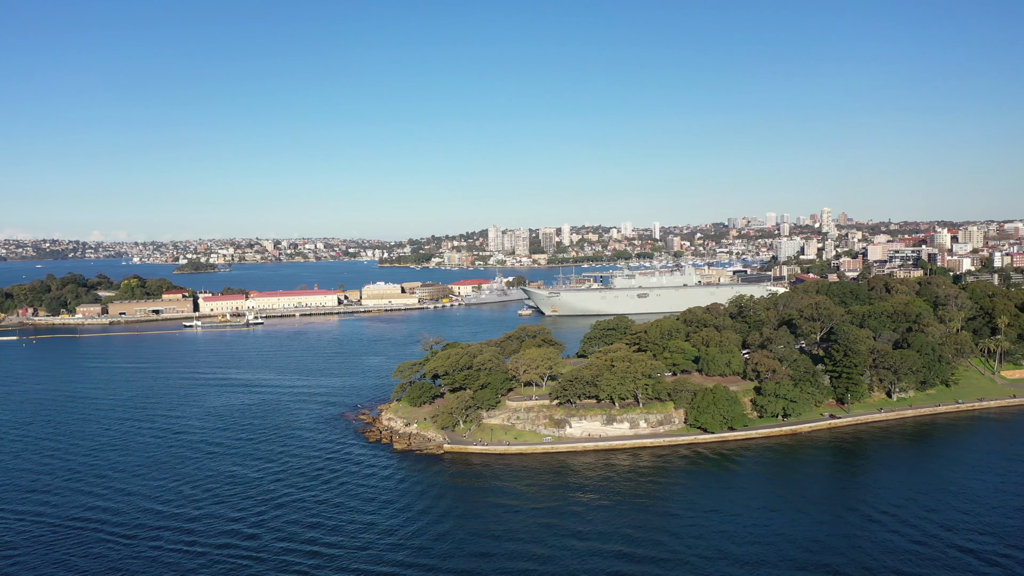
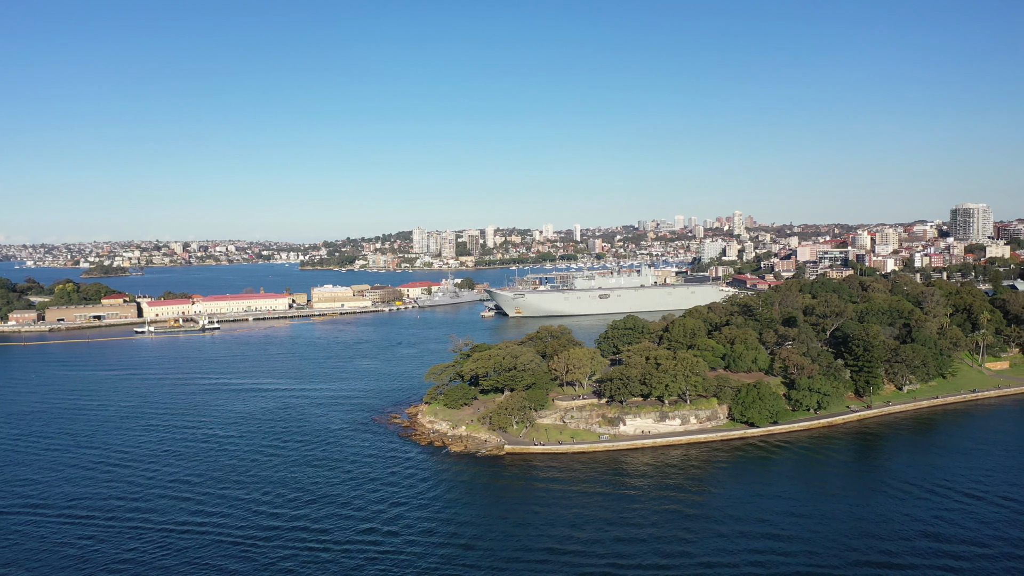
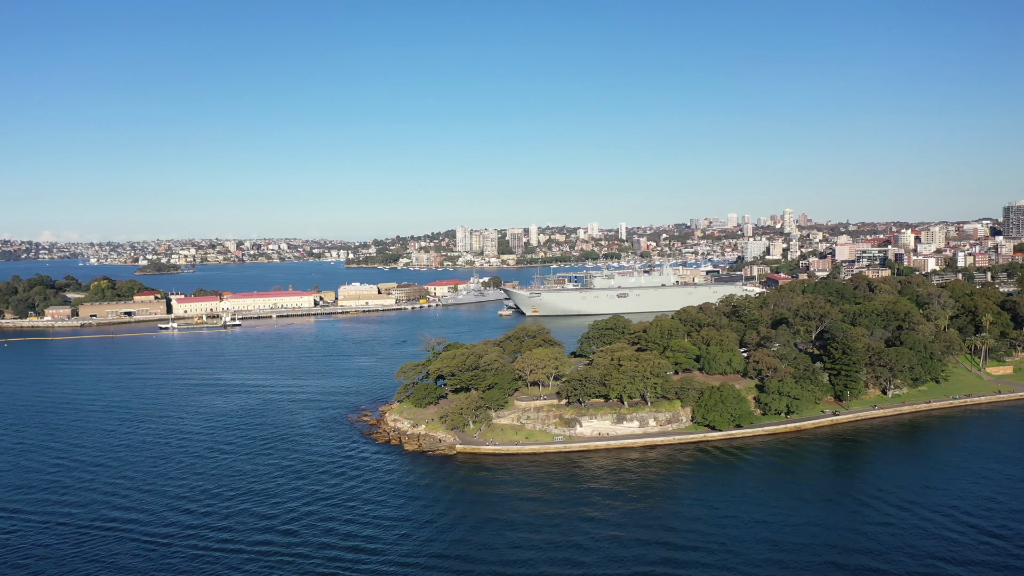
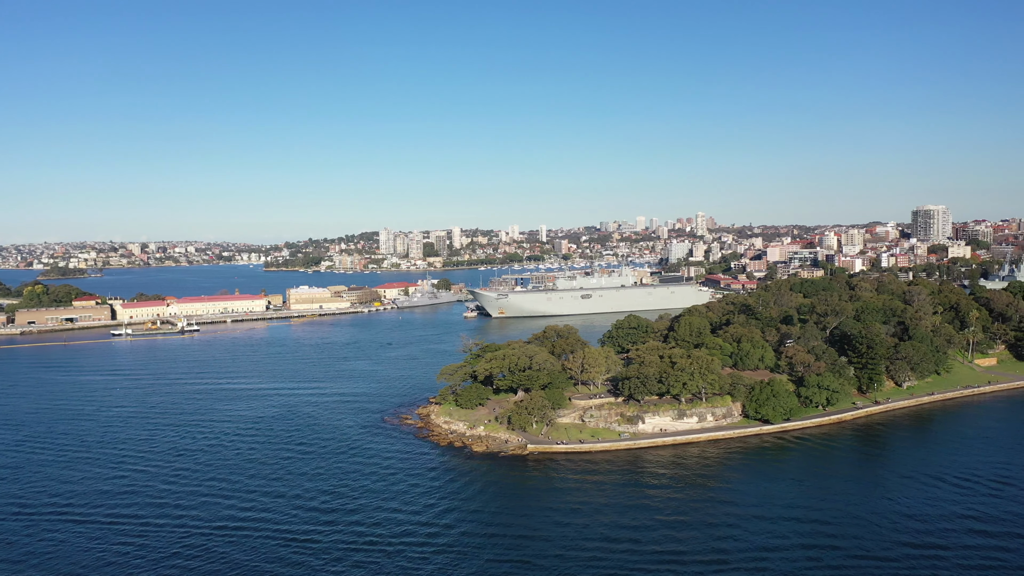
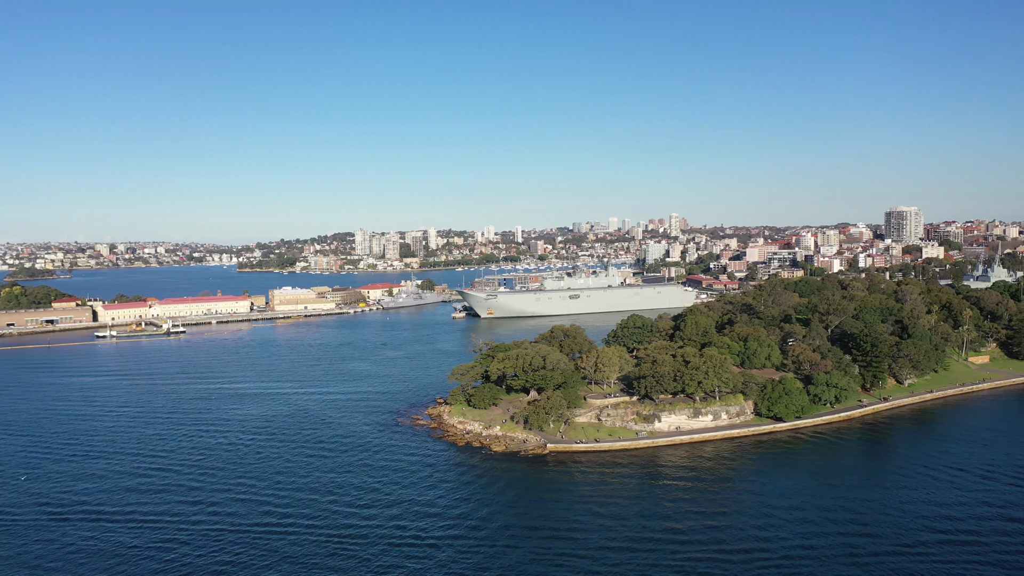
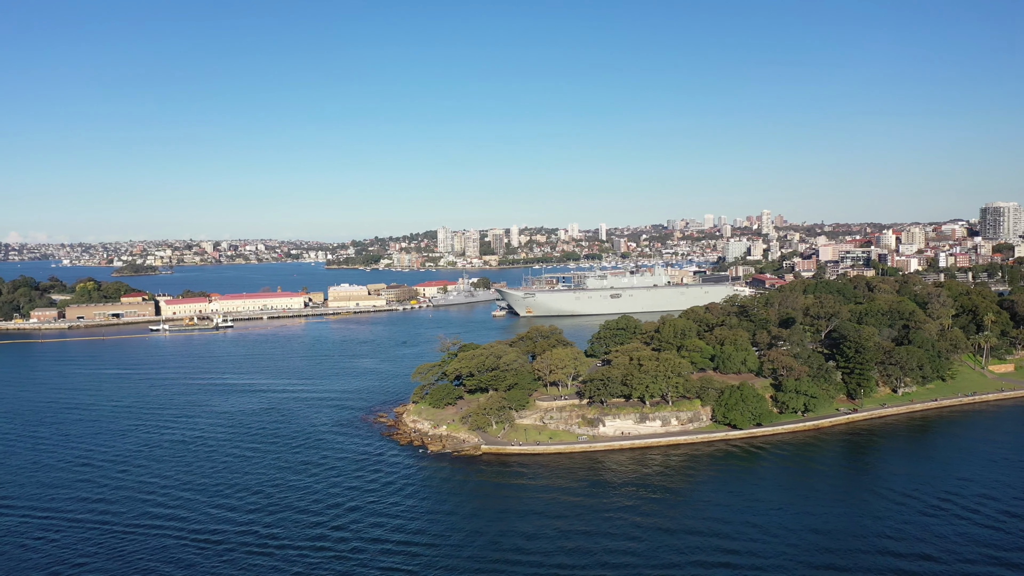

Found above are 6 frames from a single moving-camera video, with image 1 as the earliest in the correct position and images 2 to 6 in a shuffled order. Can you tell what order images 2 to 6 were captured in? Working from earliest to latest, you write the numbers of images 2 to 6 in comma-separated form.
3, 6, 2, 4, 5
